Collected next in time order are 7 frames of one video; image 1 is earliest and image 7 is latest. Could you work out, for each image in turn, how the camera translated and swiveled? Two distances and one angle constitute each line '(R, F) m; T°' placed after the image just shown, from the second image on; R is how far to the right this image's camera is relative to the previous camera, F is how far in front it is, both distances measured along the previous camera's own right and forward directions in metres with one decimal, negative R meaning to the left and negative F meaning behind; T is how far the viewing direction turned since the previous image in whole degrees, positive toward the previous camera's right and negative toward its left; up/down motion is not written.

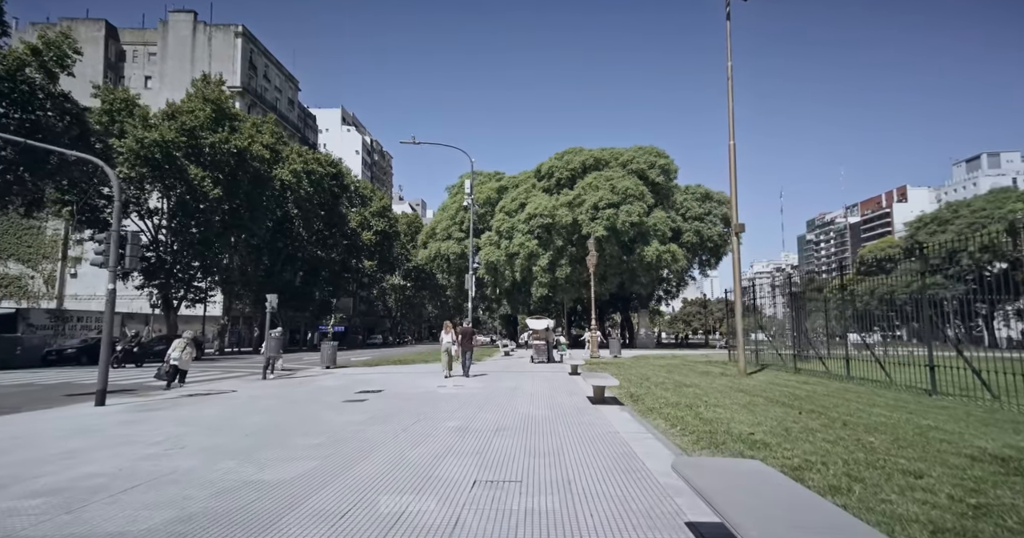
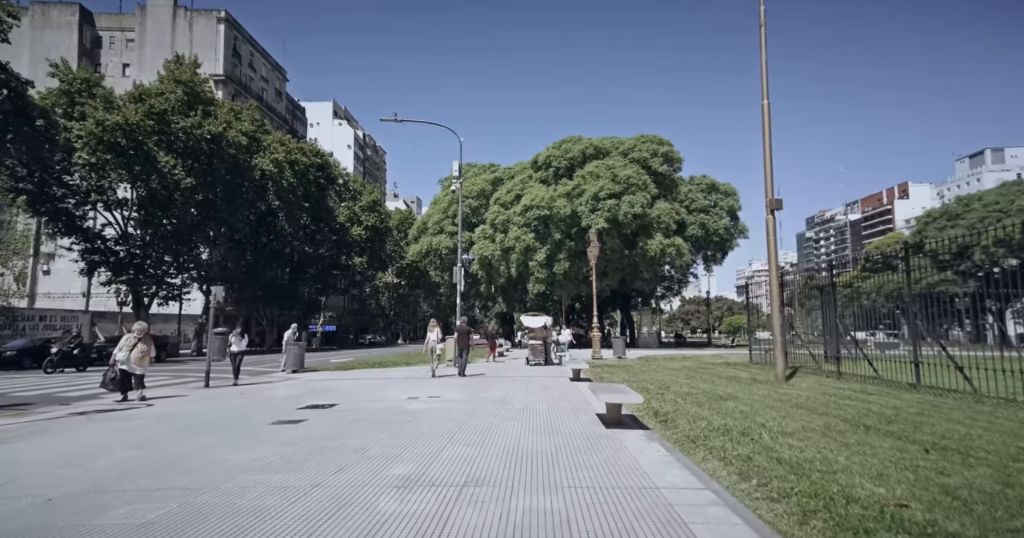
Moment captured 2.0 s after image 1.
(+0.2, +2.7) m; 0°
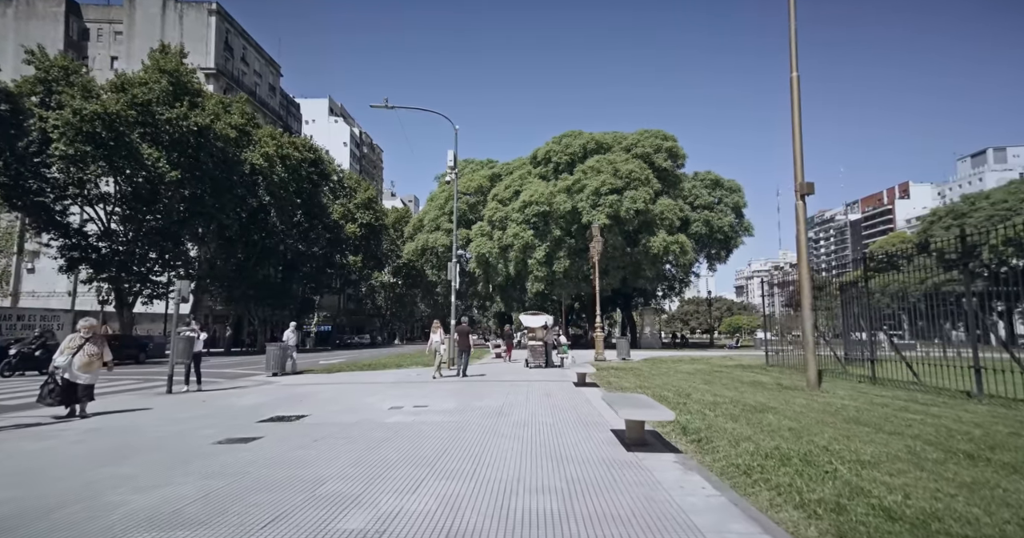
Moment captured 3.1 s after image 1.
(0.0, +1.5) m; 0°
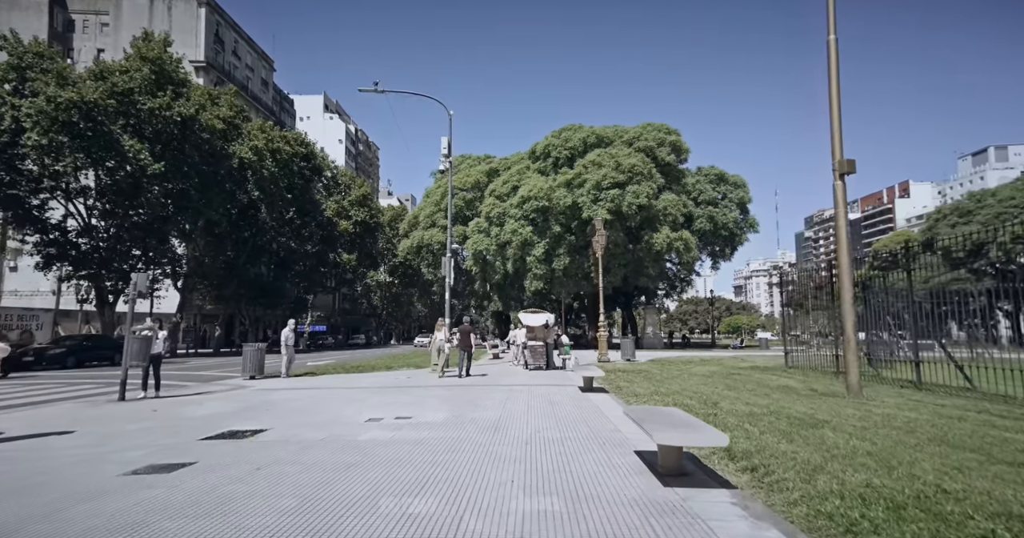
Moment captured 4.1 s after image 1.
(0.0, +1.5) m; 0°
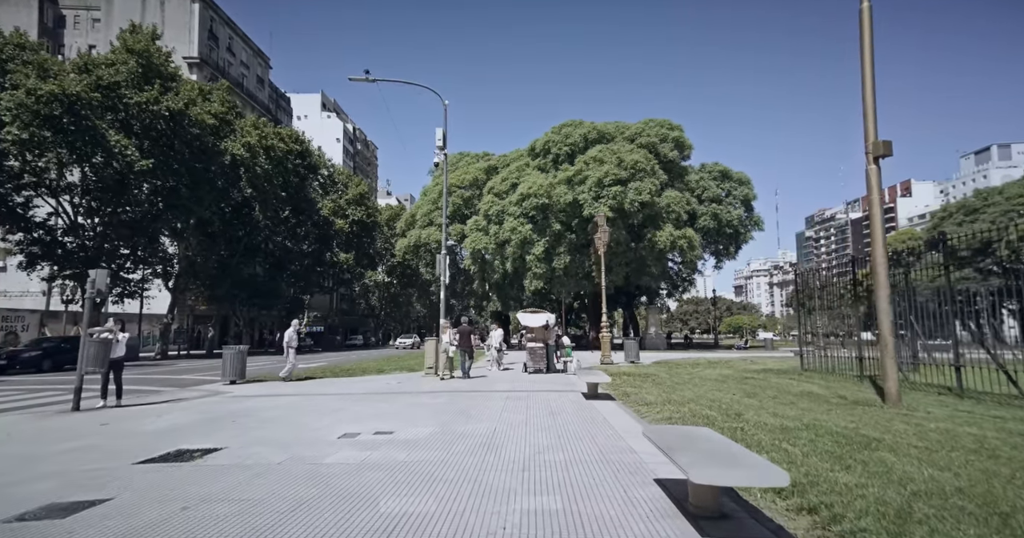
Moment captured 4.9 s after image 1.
(+0.1, +1.1) m; 0°
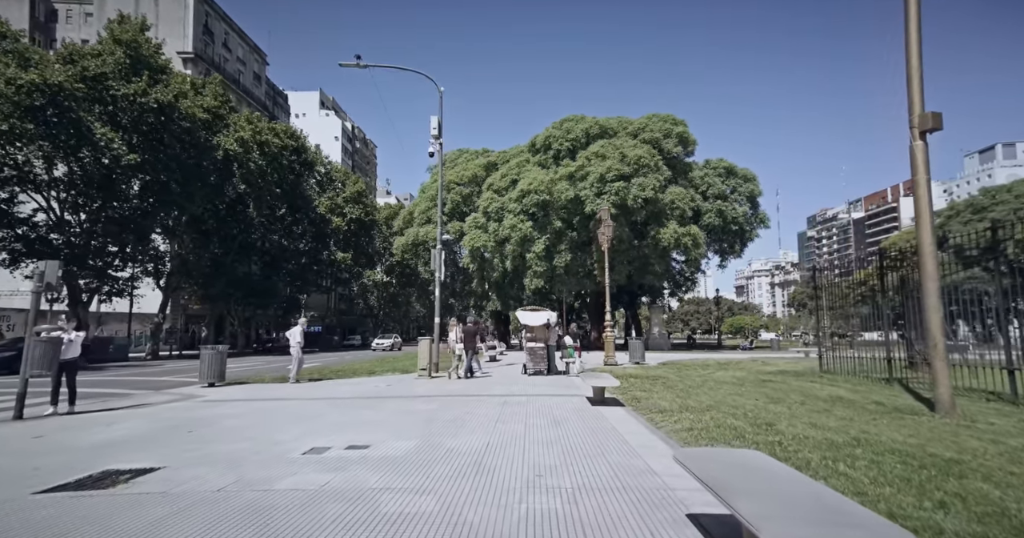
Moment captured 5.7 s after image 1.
(0.0, +1.1) m; 0°
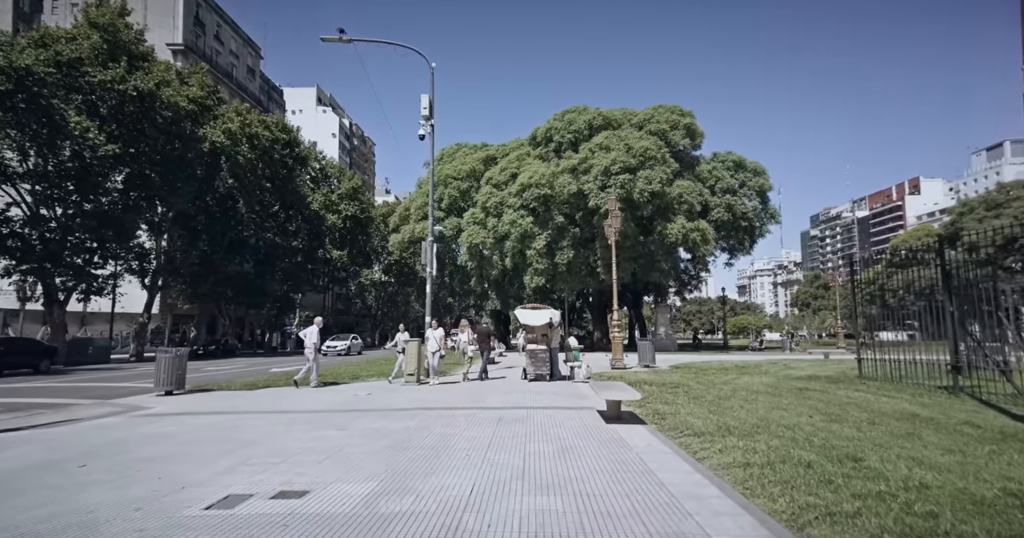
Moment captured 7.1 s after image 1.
(+0.1, +1.9) m; 0°
